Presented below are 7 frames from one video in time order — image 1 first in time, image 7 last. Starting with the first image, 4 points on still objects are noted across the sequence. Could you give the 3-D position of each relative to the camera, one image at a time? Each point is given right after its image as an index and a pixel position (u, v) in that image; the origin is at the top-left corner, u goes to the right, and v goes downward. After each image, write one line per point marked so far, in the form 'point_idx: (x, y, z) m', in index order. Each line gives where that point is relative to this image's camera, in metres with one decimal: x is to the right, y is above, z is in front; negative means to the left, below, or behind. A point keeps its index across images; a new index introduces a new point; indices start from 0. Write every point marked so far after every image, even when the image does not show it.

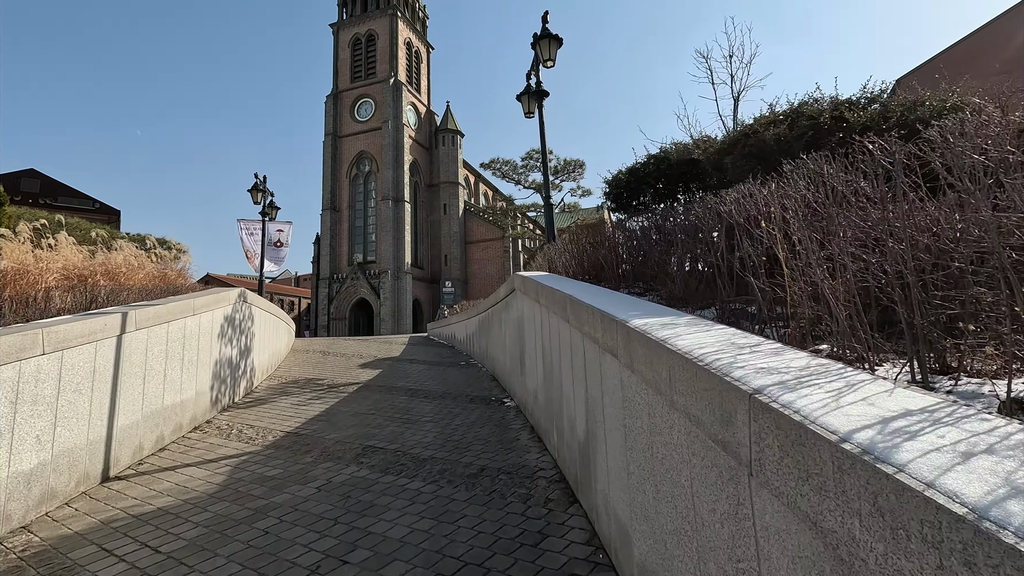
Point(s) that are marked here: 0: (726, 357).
0: (+0.7, -0.2, +1.6) m
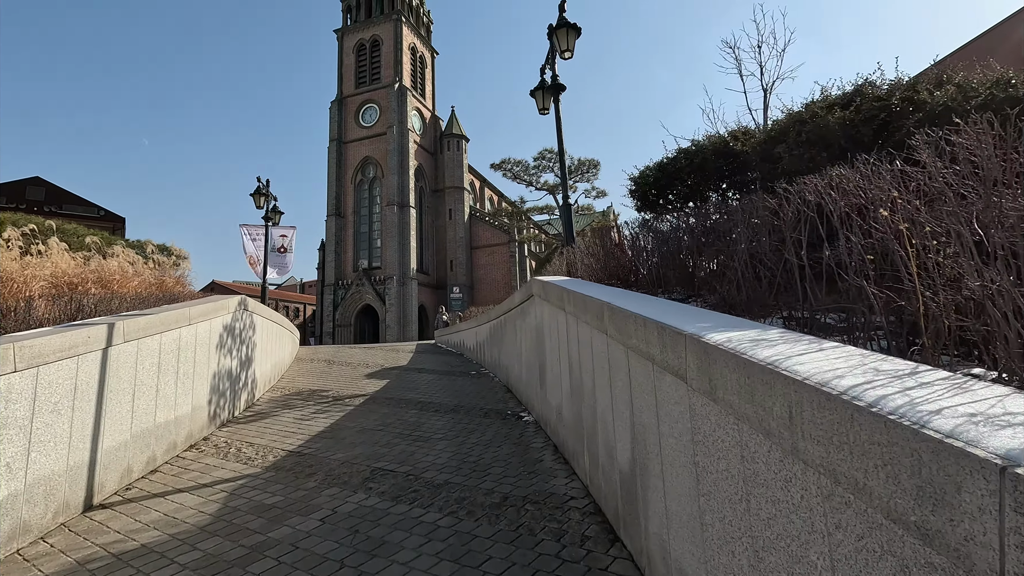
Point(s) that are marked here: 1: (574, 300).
0: (+0.8, -0.2, +1.2) m
1: (+0.5, -0.1, +4.2) m
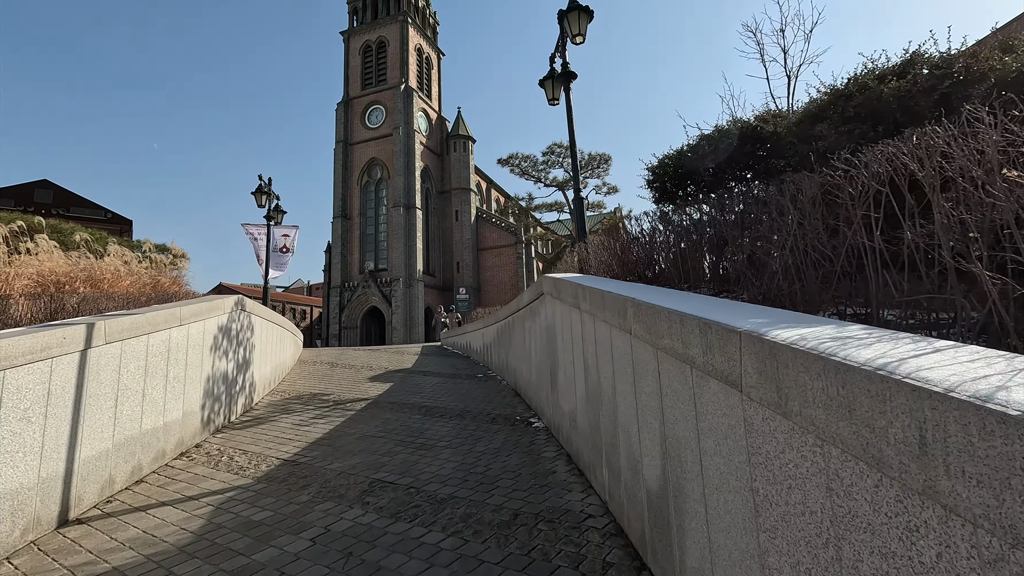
0: (+0.9, -0.2, +0.8) m
1: (+0.6, -0.1, +3.8) m
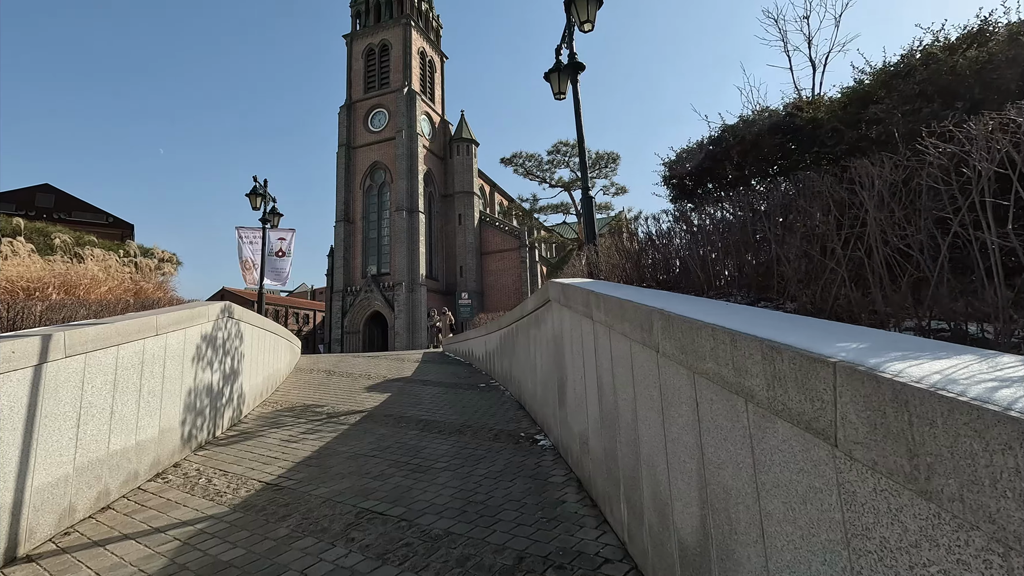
0: (+0.9, -0.2, +0.3) m
1: (+0.6, -0.1, +3.3) m
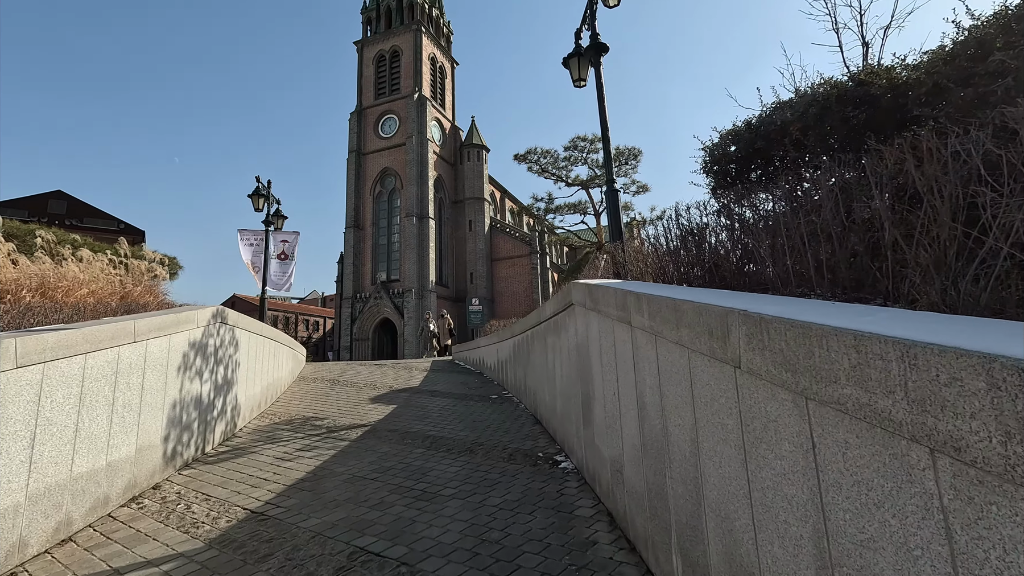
0: (+0.9, -0.2, -0.3) m
1: (+0.7, -0.1, +2.7) m
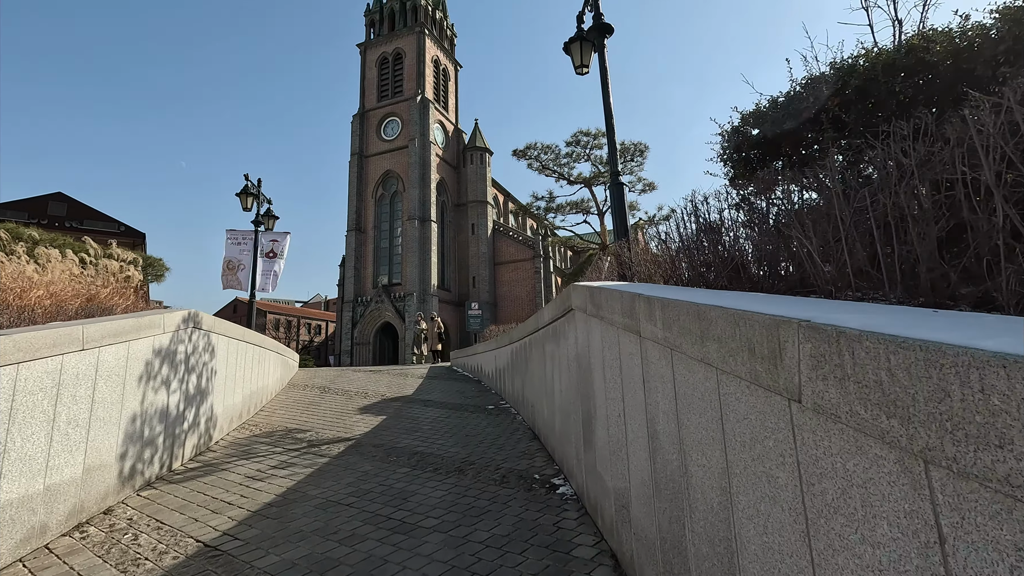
0: (+0.8, -0.1, -0.8) m
1: (+0.6, -0.1, +2.2) m
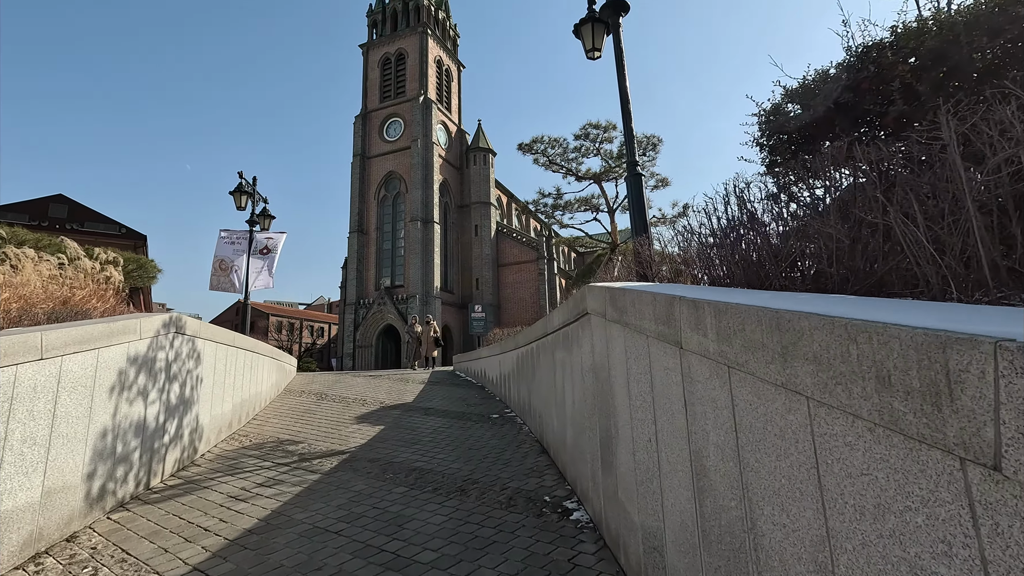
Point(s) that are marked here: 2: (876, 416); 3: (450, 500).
0: (+0.9, -0.1, -1.3) m
1: (+0.7, -0.1, +1.7) m
2: (+0.7, -0.2, +1.0) m
3: (-0.5, -1.8, +4.4) m
